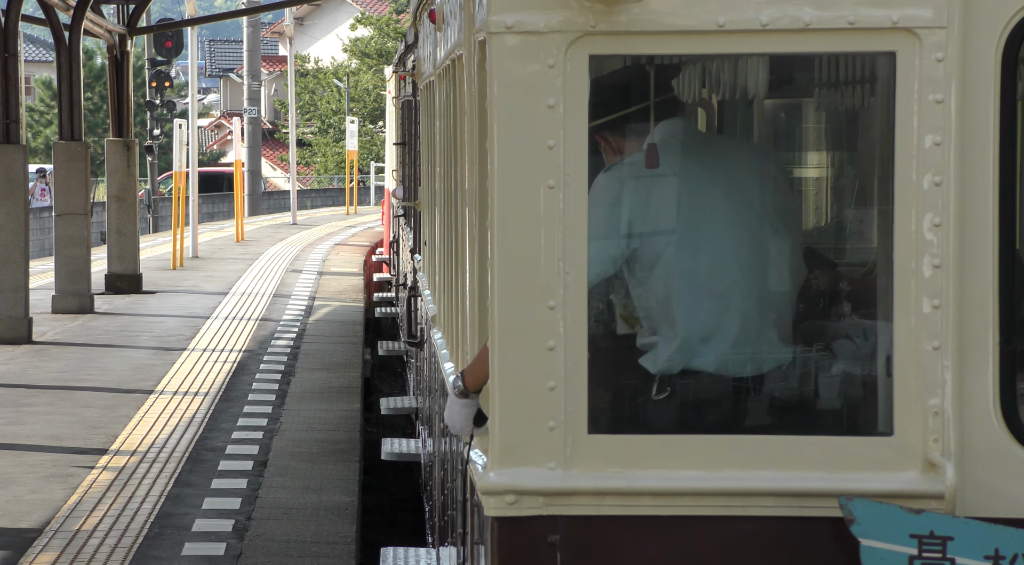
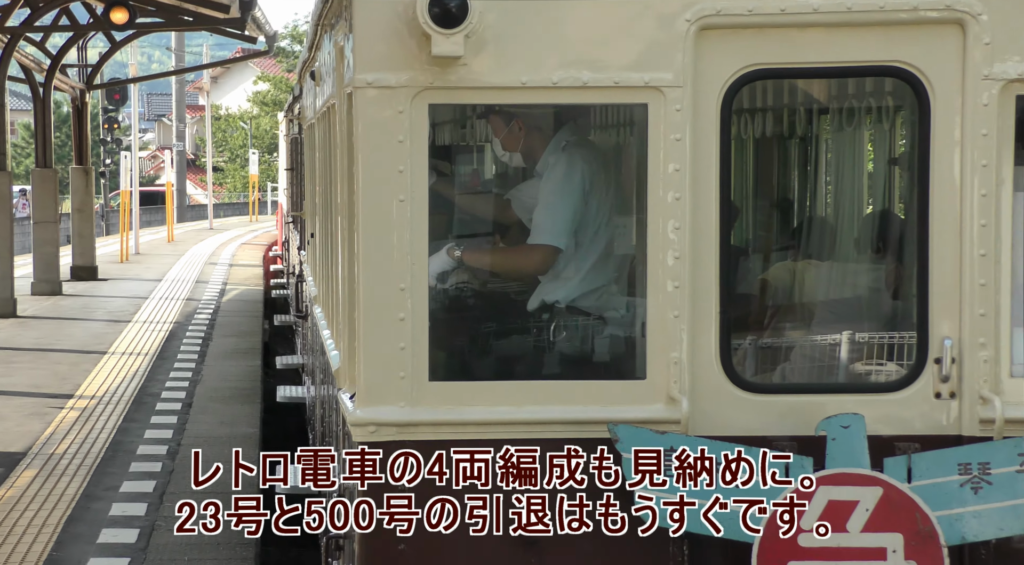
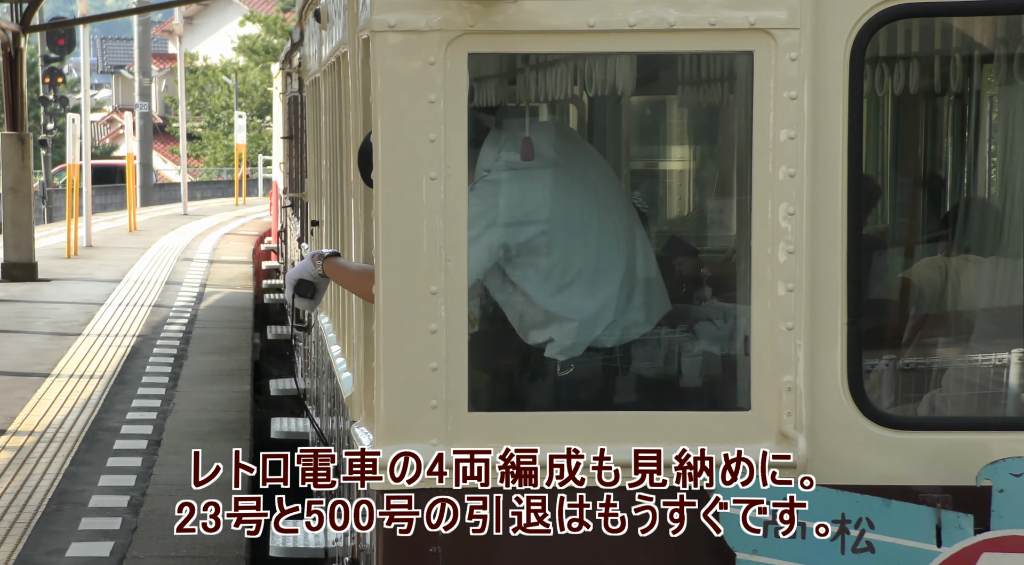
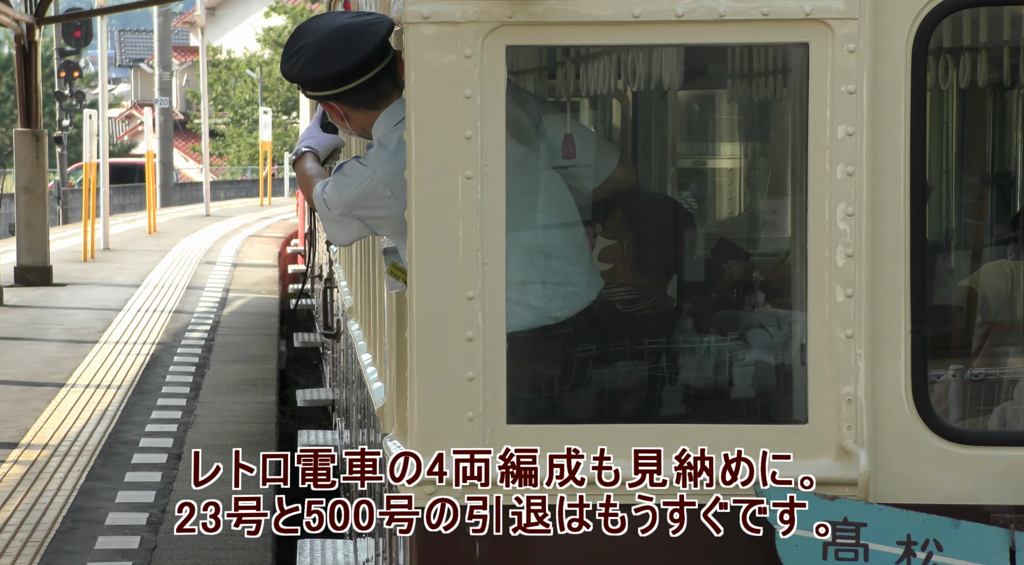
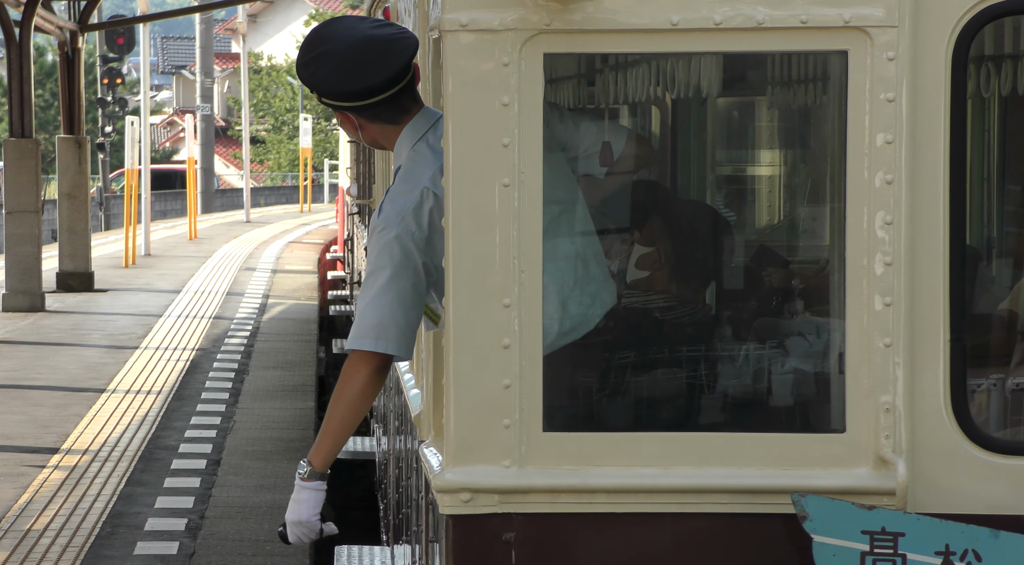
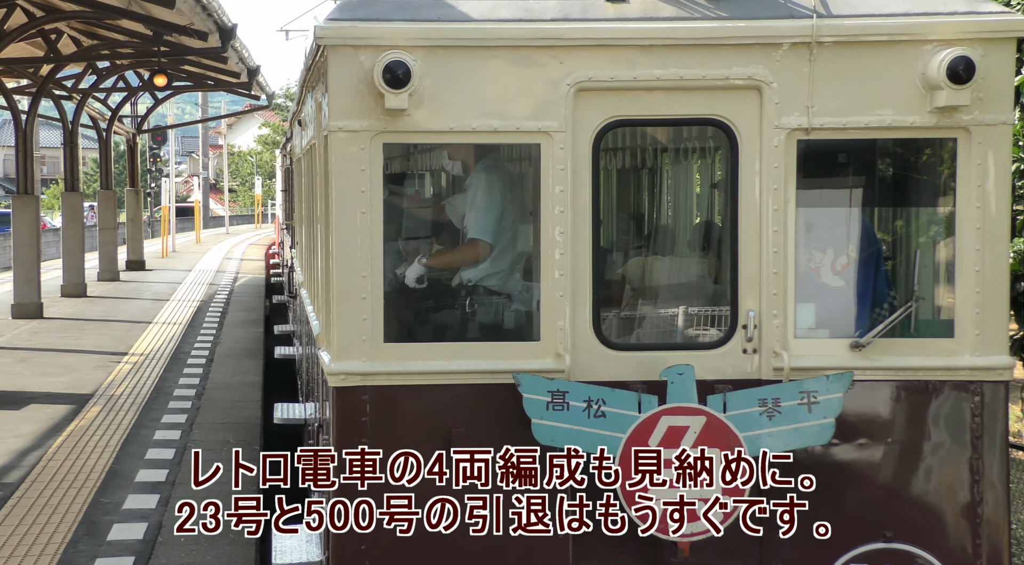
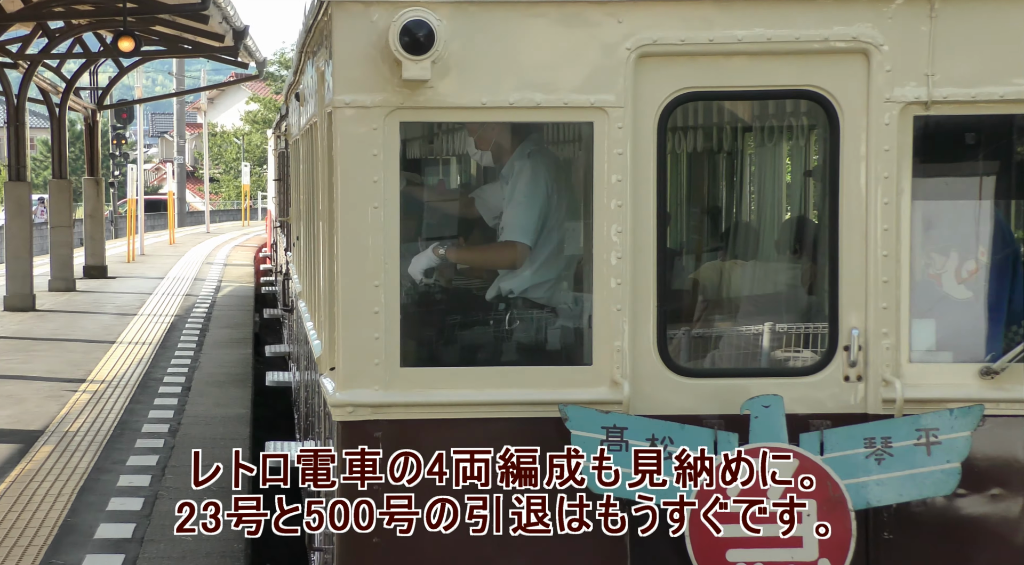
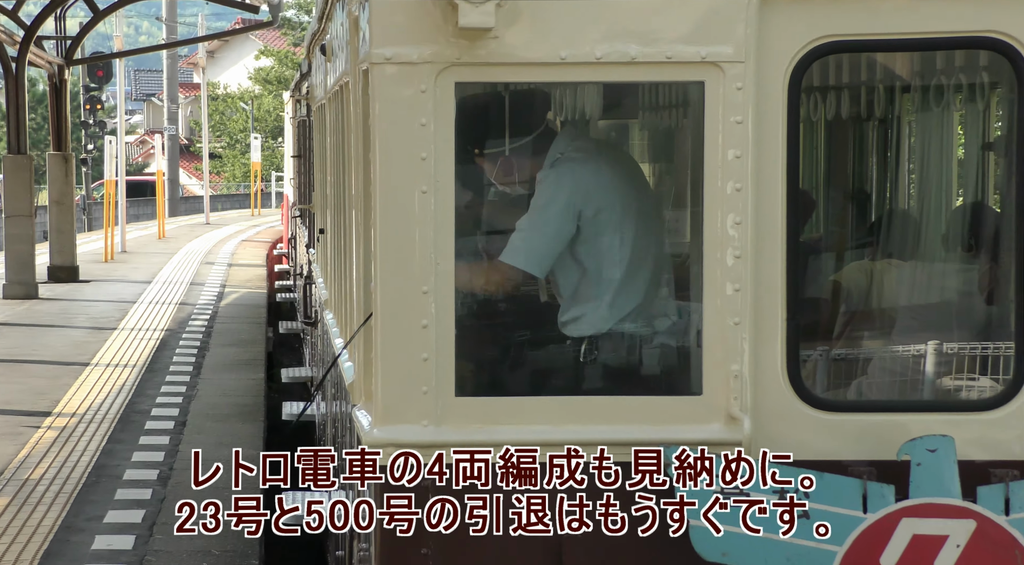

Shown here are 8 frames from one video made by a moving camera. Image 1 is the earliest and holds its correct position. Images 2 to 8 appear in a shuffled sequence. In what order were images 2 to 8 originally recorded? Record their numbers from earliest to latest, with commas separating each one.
5, 4, 3, 8, 2, 7, 6
